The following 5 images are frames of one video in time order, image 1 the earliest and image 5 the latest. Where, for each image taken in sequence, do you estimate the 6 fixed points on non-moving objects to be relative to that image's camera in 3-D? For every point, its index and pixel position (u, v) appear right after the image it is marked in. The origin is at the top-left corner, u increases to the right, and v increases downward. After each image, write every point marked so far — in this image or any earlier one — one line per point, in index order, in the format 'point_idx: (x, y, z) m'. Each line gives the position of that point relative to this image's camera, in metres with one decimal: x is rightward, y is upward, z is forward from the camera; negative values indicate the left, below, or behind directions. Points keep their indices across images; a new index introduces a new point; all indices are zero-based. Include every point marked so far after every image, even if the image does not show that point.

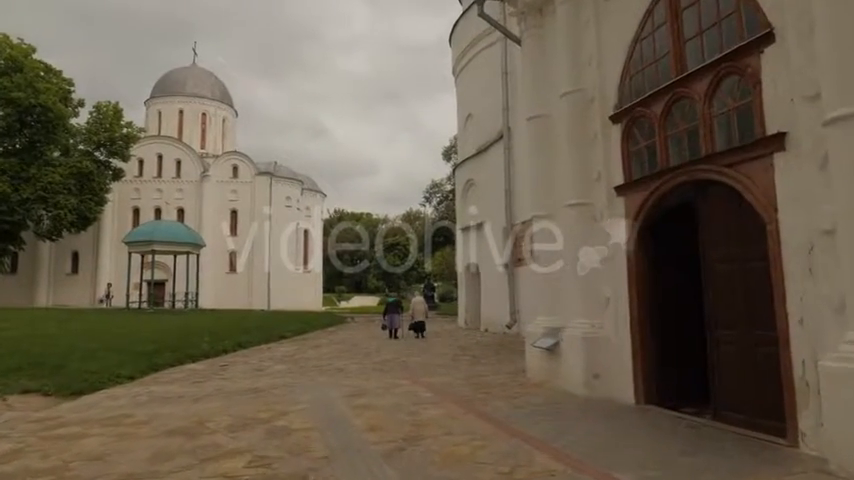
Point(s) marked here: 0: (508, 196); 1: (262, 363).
0: (+2.4, +1.3, +16.8) m
1: (-3.5, -2.6, +11.8) m
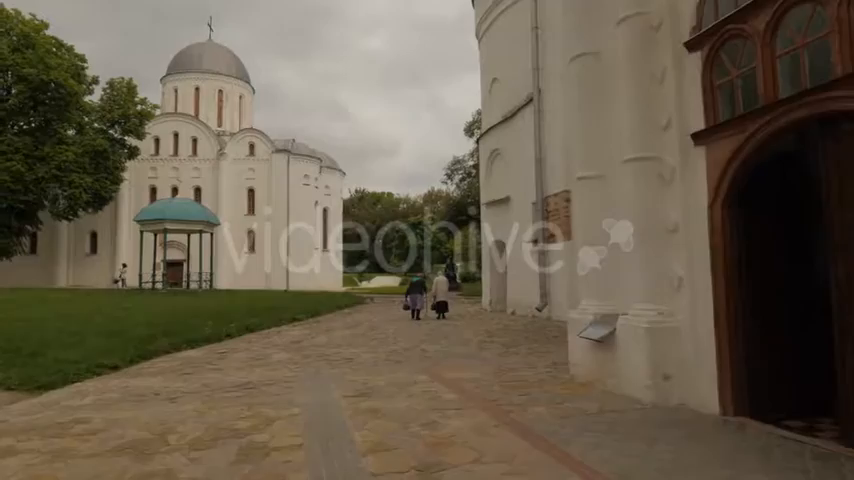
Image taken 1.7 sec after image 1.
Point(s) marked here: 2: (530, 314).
0: (+3.0, +2.0, +15.2) m
1: (-3.0, -2.1, +10.5) m
2: (+2.9, -2.1, +16.1) m
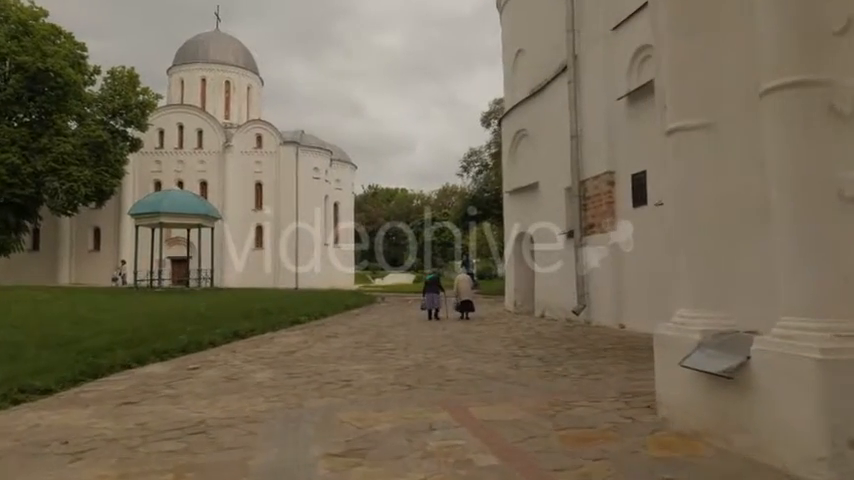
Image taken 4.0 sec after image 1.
0: (+3.4, +2.2, +13.0) m
1: (-2.8, -1.9, +8.5) m
2: (+3.3, -1.9, +13.9) m
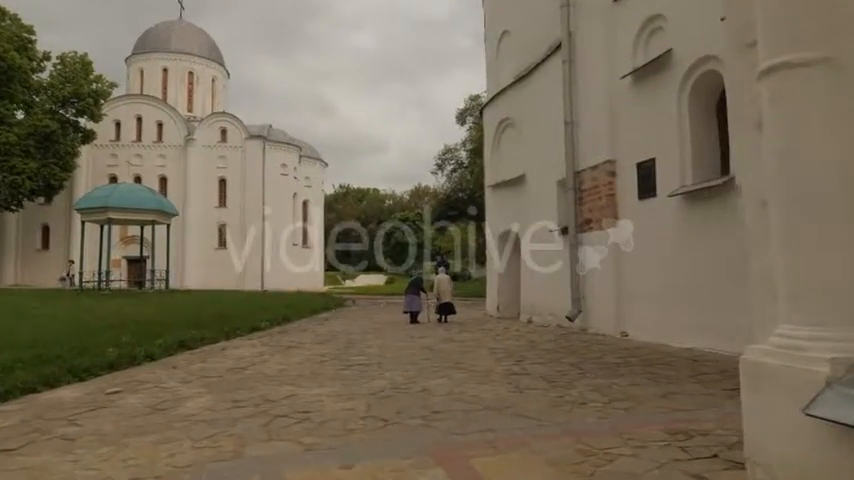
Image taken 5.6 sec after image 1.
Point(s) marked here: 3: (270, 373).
0: (+2.9, +2.3, +11.7) m
1: (-3.0, -1.8, +6.8) m
2: (+2.8, -1.9, +12.5) m
3: (-2.2, -1.8, +7.9) m
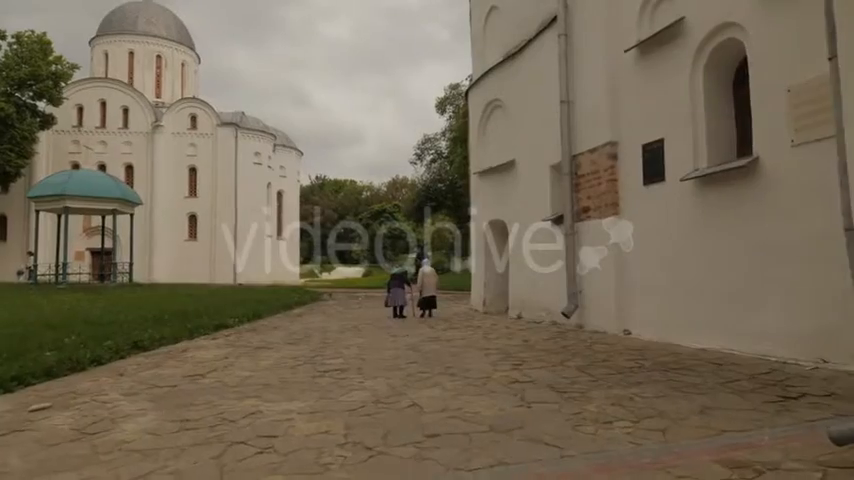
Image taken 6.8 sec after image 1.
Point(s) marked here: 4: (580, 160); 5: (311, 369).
0: (+2.6, +2.5, +10.7) m
1: (-3.1, -1.7, +5.7) m
2: (+2.5, -1.6, +11.6) m
3: (-2.3, -1.7, +6.8) m
4: (+2.8, +1.5, +10.5) m
5: (-1.5, -1.7, +7.5) m
